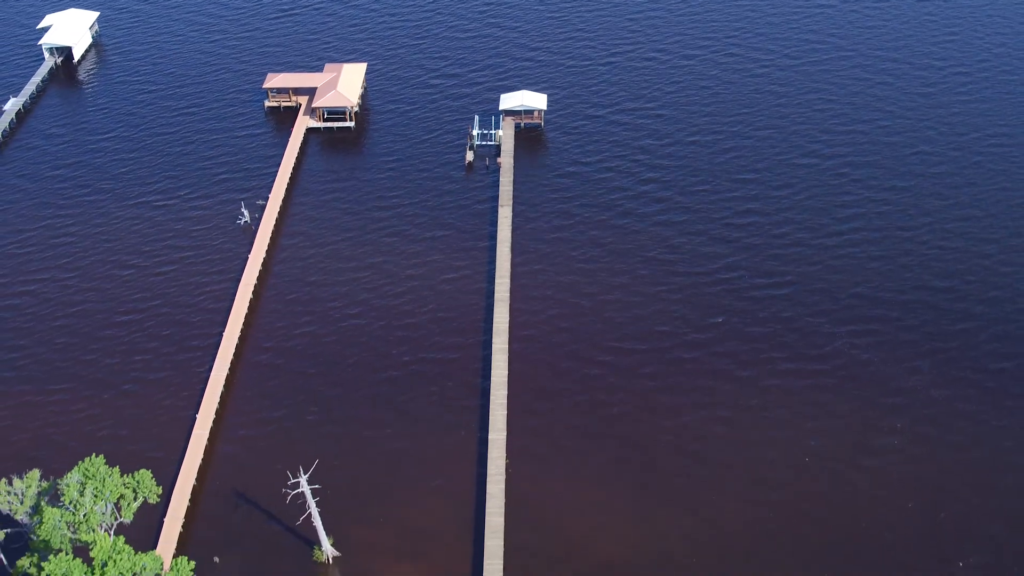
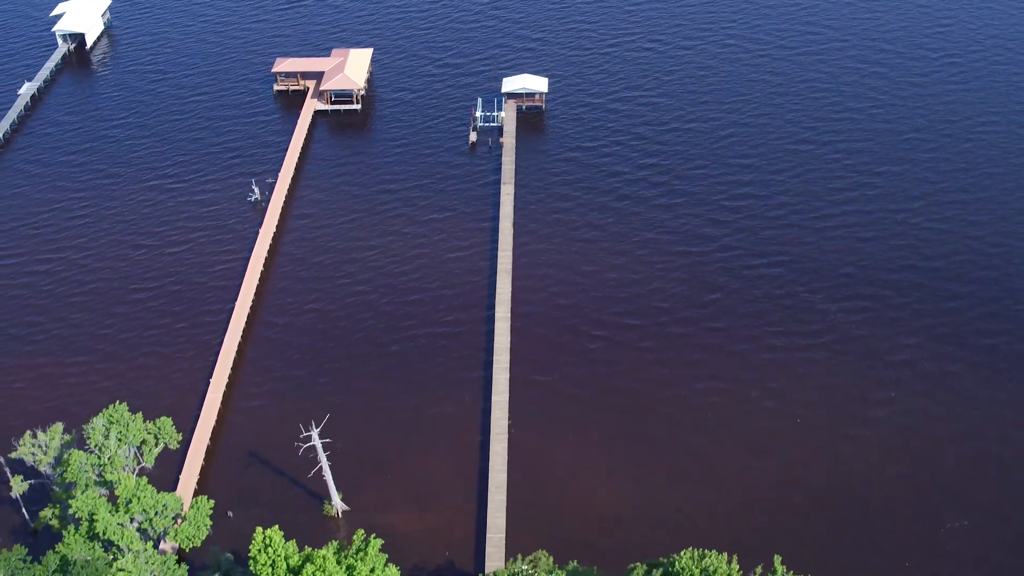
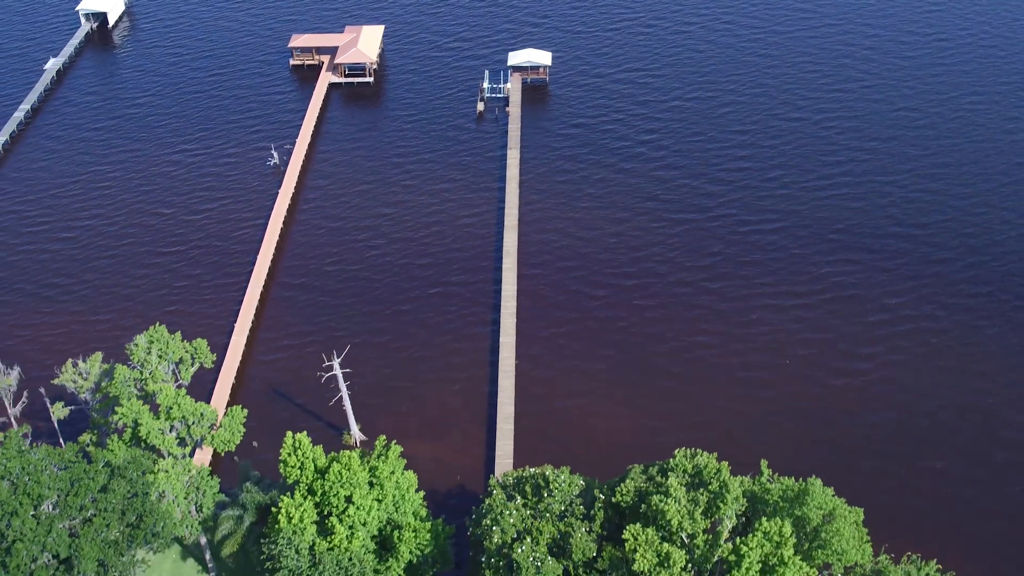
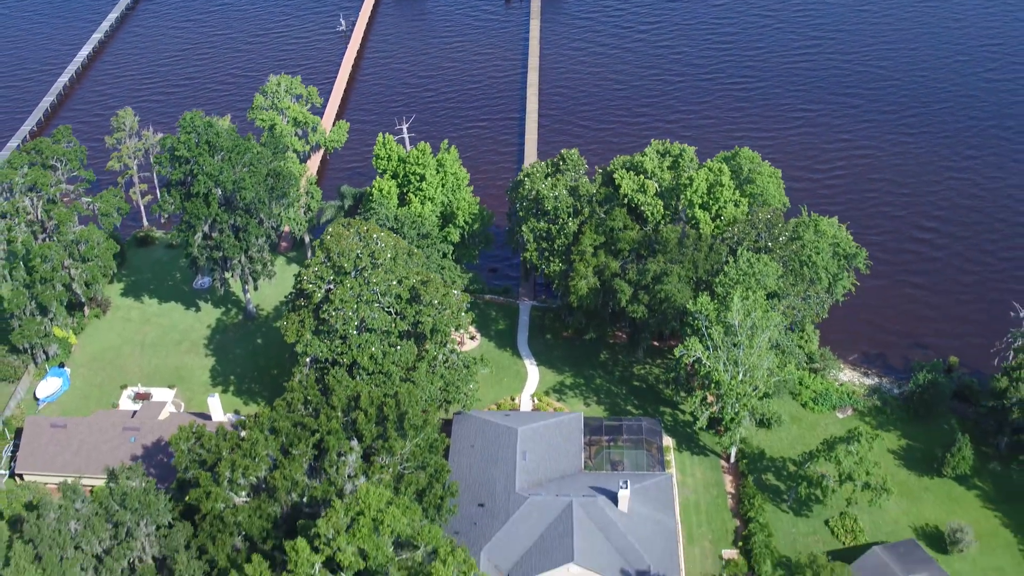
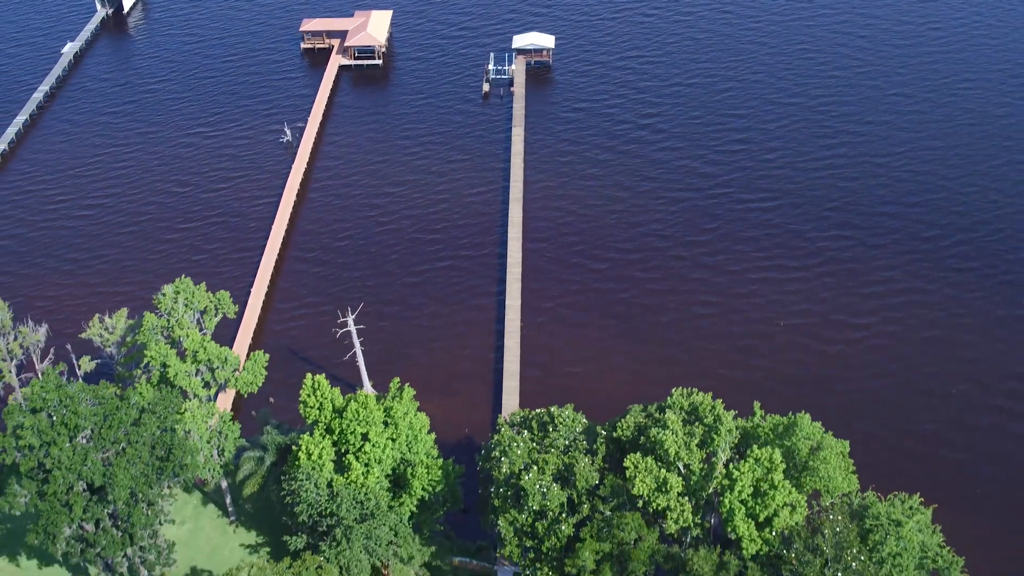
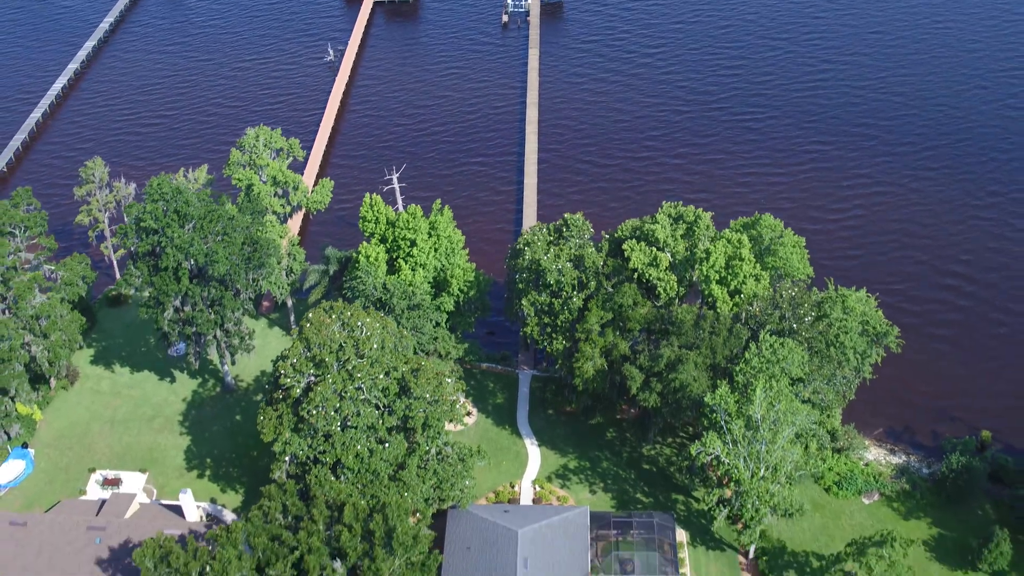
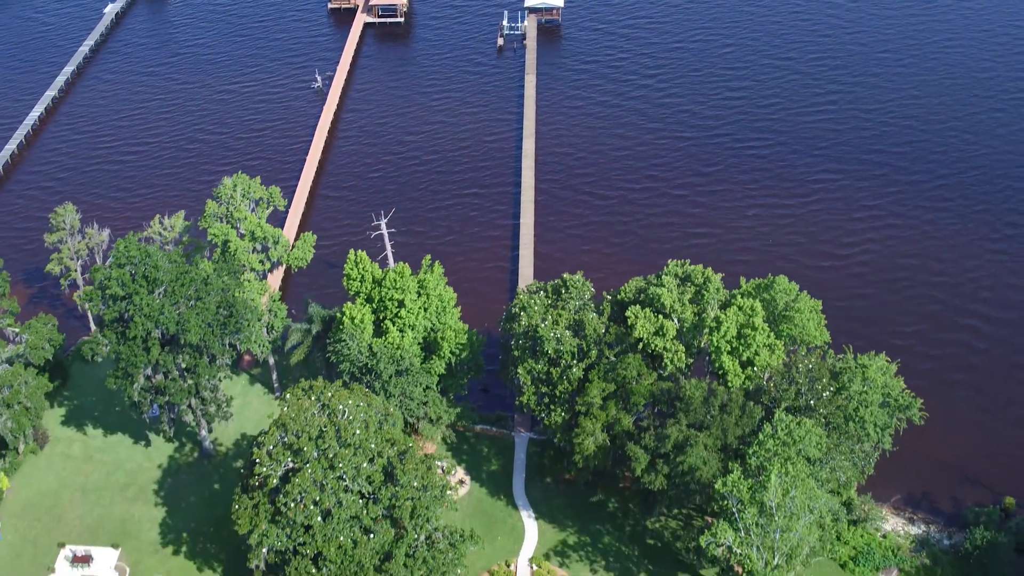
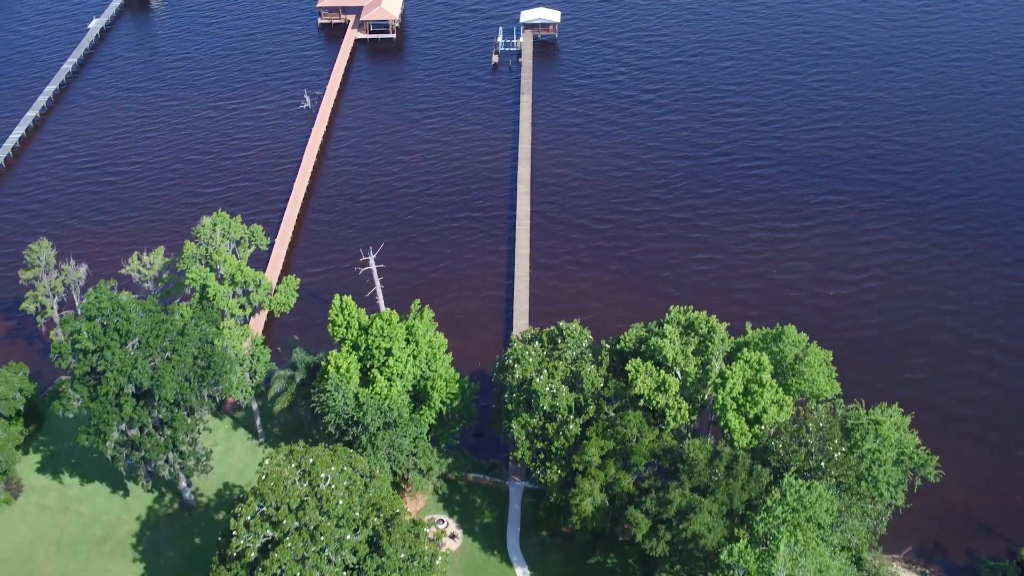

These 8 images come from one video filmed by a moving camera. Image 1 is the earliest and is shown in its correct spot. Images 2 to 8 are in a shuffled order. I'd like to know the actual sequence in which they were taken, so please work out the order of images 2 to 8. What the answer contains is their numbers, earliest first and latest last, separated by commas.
2, 3, 5, 8, 7, 6, 4
